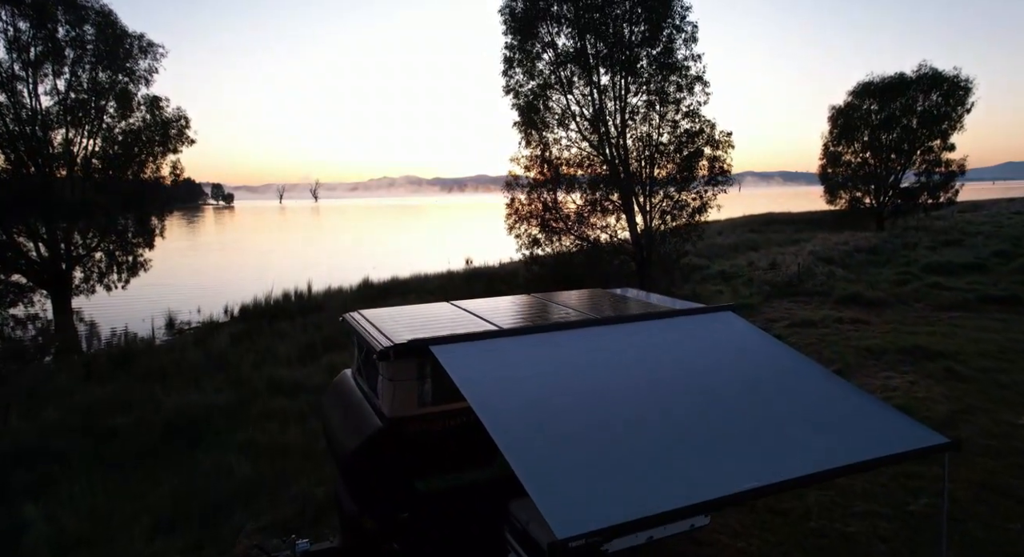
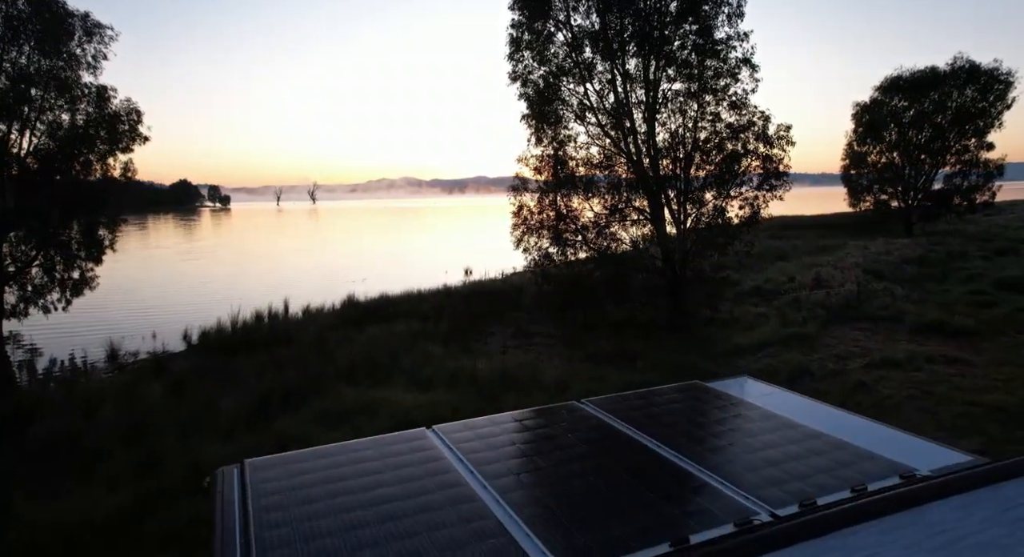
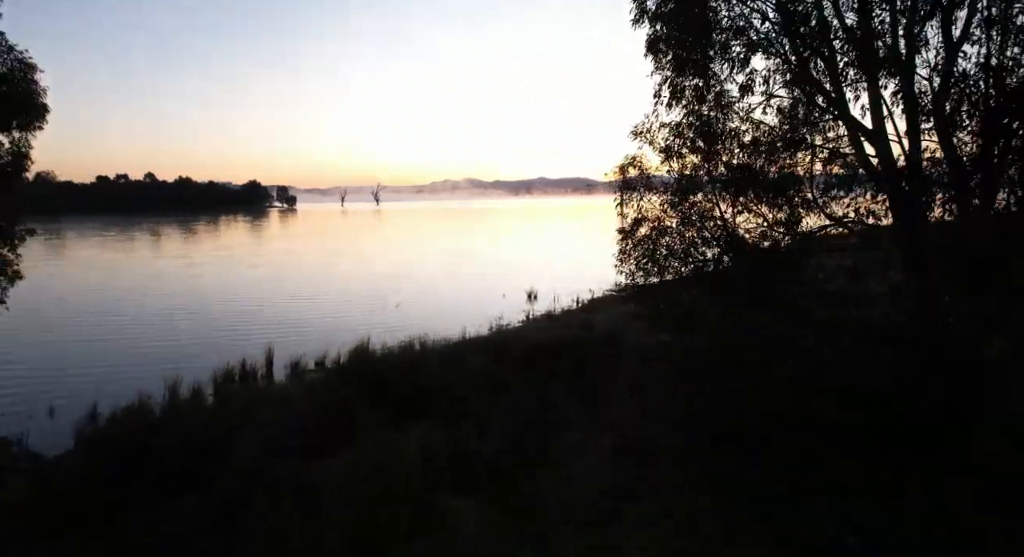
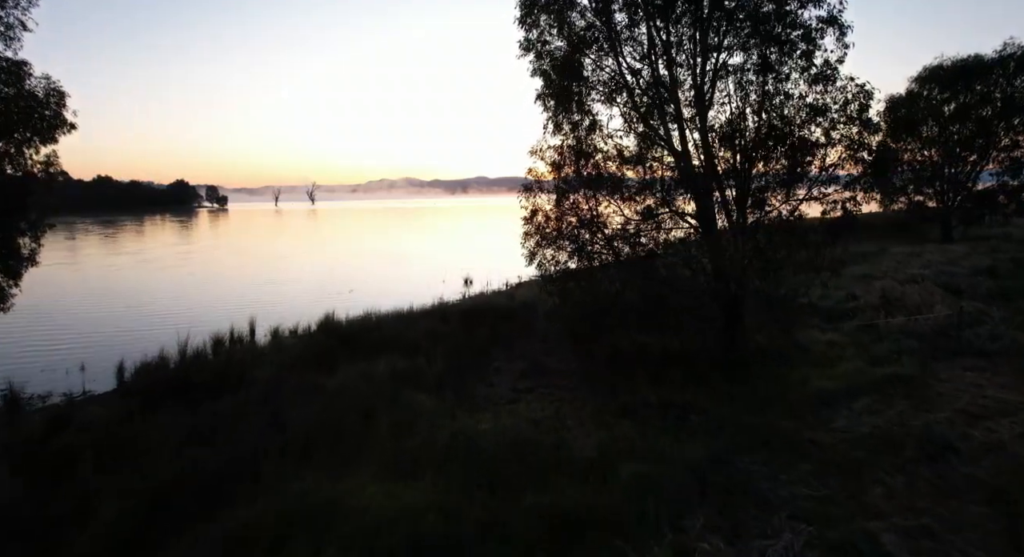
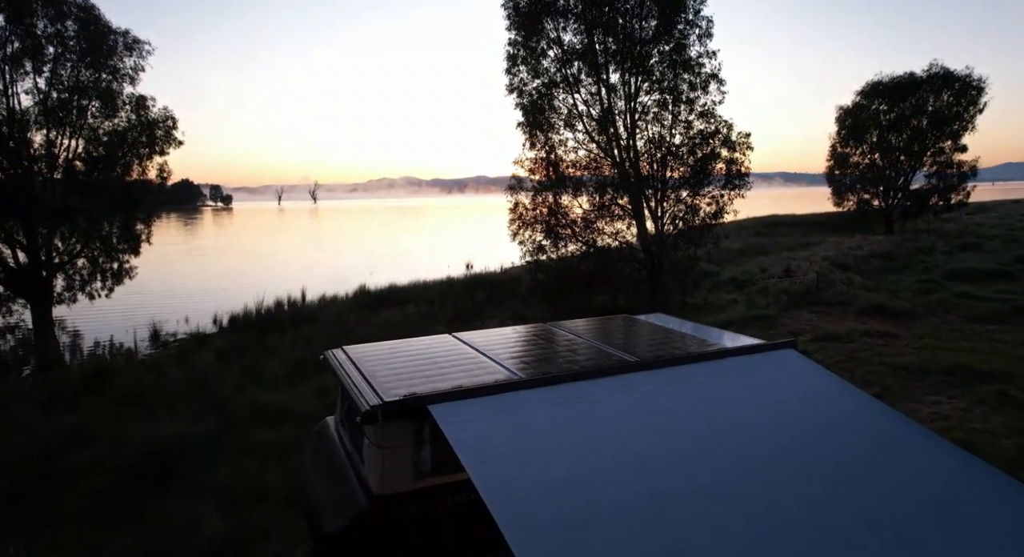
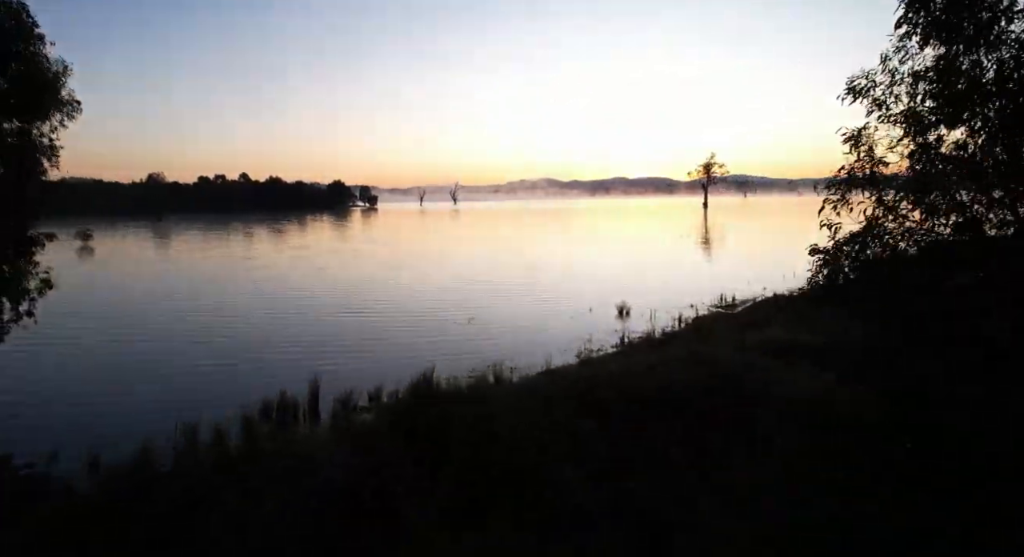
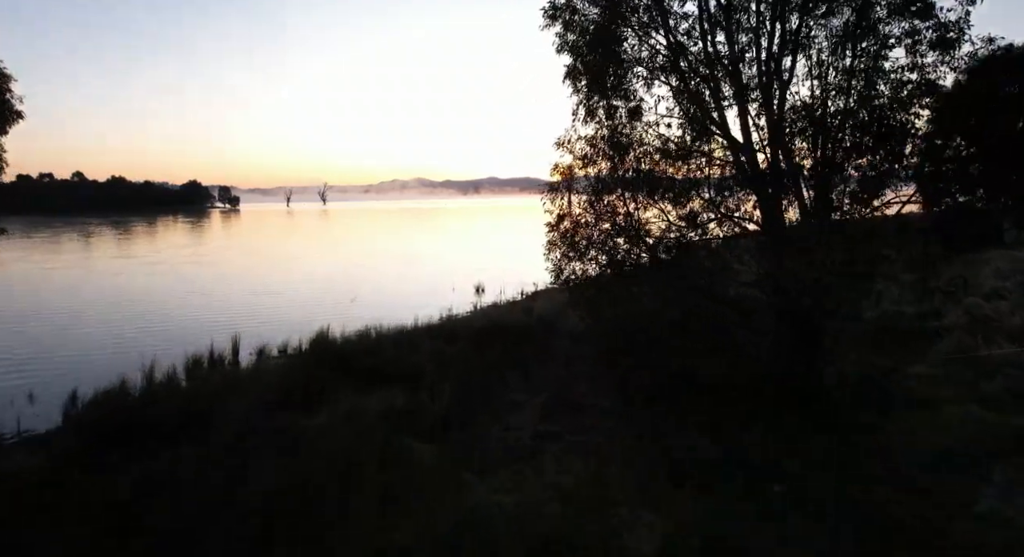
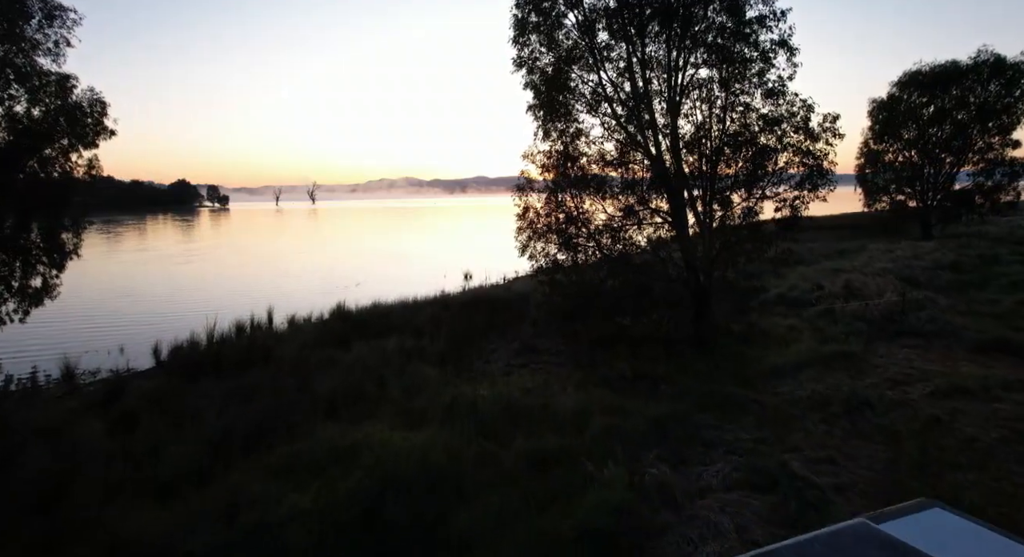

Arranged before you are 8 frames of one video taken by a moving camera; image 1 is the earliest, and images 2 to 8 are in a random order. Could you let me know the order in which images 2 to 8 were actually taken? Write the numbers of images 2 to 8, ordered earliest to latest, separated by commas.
5, 2, 8, 4, 7, 3, 6
